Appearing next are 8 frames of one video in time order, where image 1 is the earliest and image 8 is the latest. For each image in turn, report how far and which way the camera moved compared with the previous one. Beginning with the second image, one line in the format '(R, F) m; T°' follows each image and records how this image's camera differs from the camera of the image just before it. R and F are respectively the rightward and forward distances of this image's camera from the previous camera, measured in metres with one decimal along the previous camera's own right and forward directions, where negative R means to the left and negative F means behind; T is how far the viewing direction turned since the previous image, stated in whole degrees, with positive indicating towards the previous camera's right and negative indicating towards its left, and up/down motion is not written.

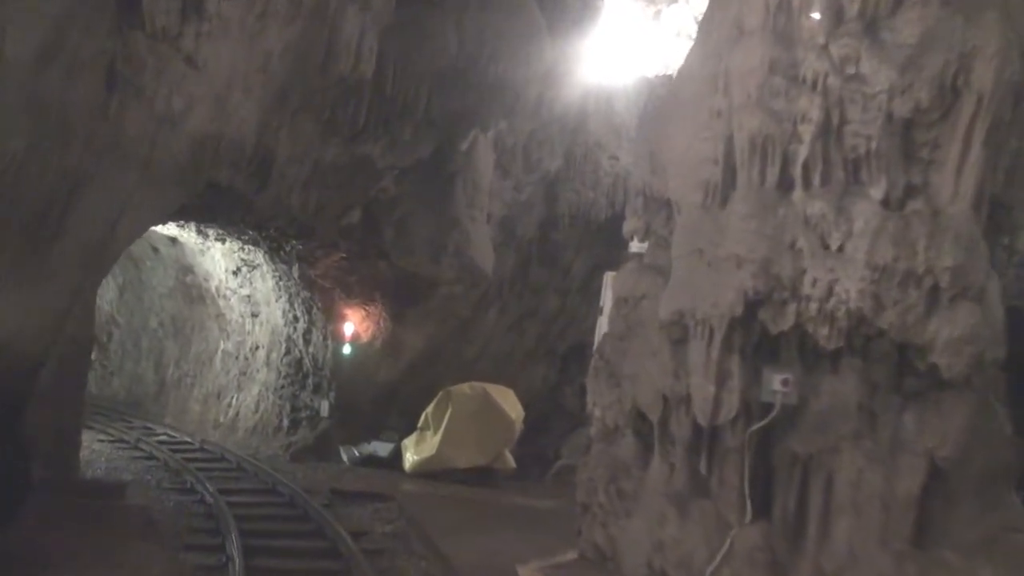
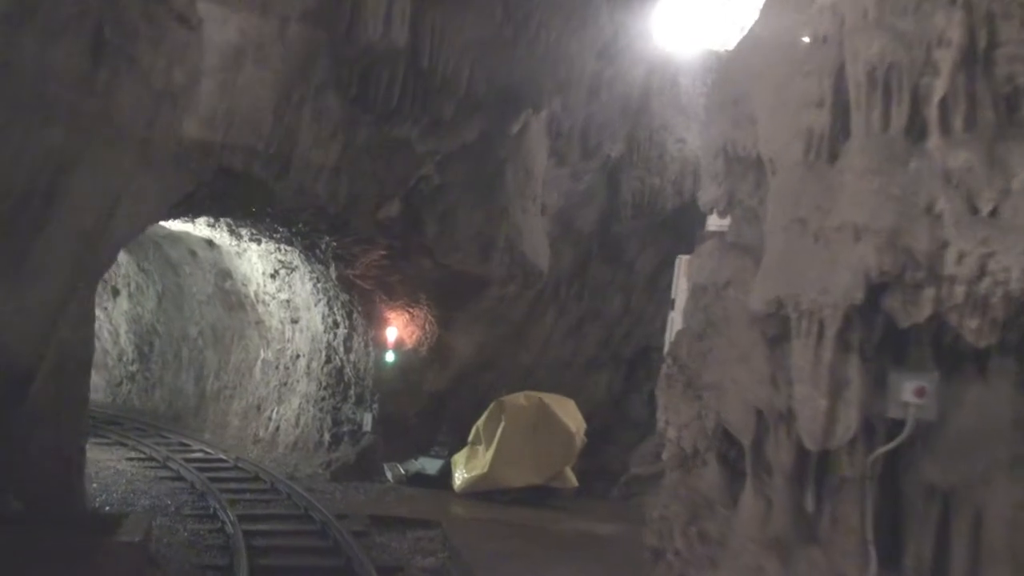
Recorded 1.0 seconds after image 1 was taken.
(+0.1, +1.2) m; -3°
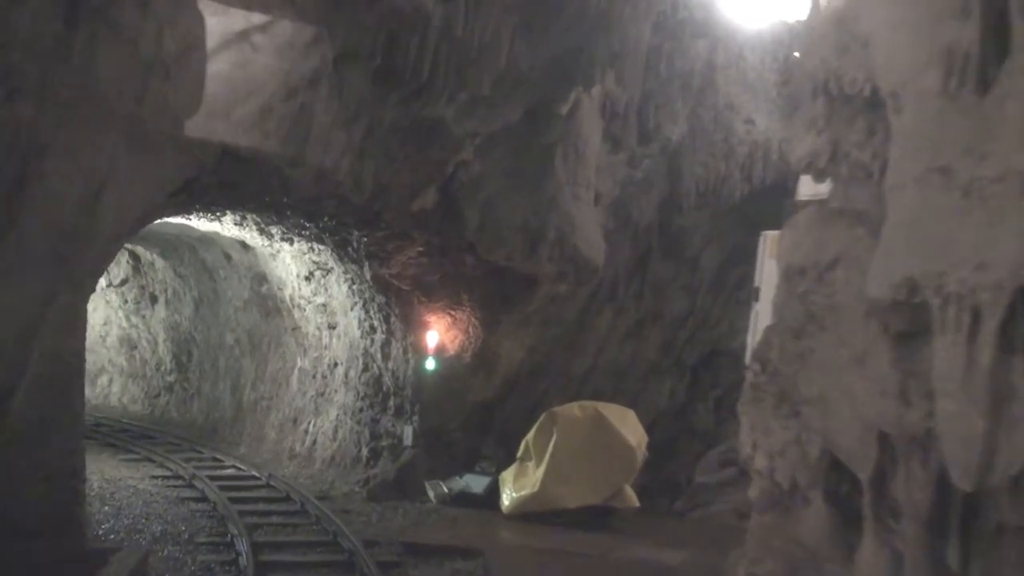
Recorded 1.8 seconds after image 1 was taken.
(+0.1, +1.1) m; -3°
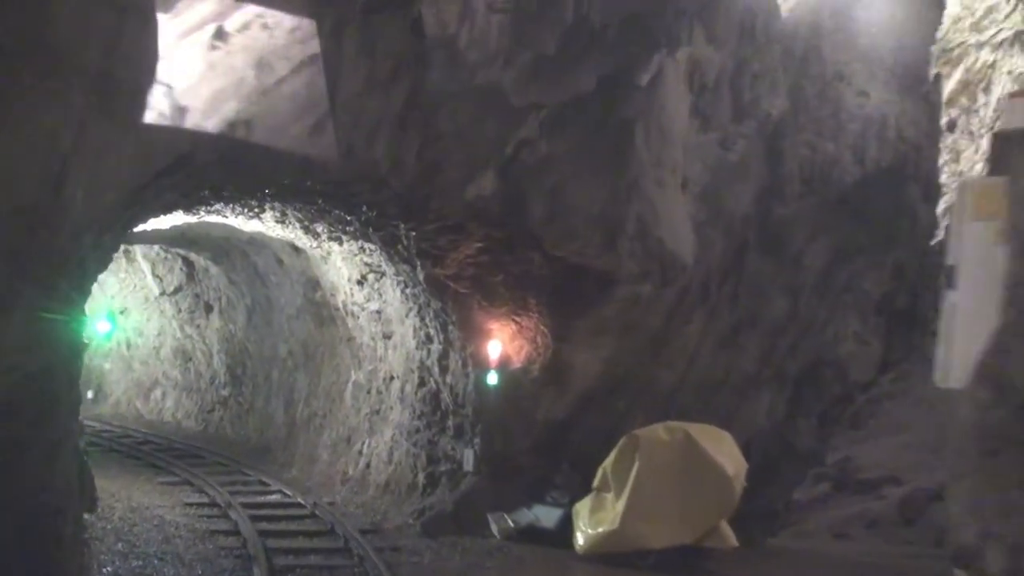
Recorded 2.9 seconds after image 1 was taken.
(+0.1, +1.4) m; -4°
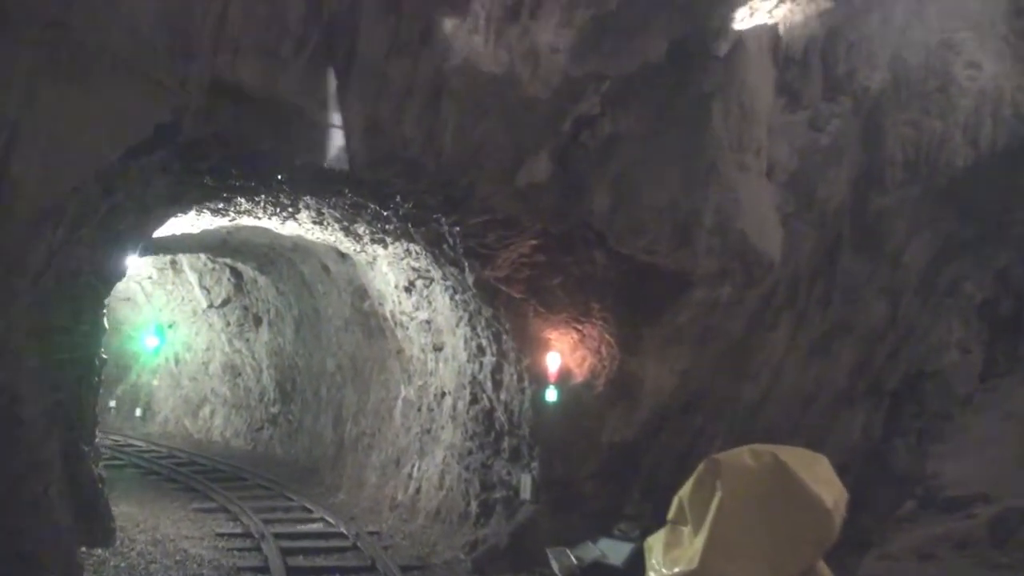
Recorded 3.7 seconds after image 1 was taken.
(+0.1, +1.1) m; -3°
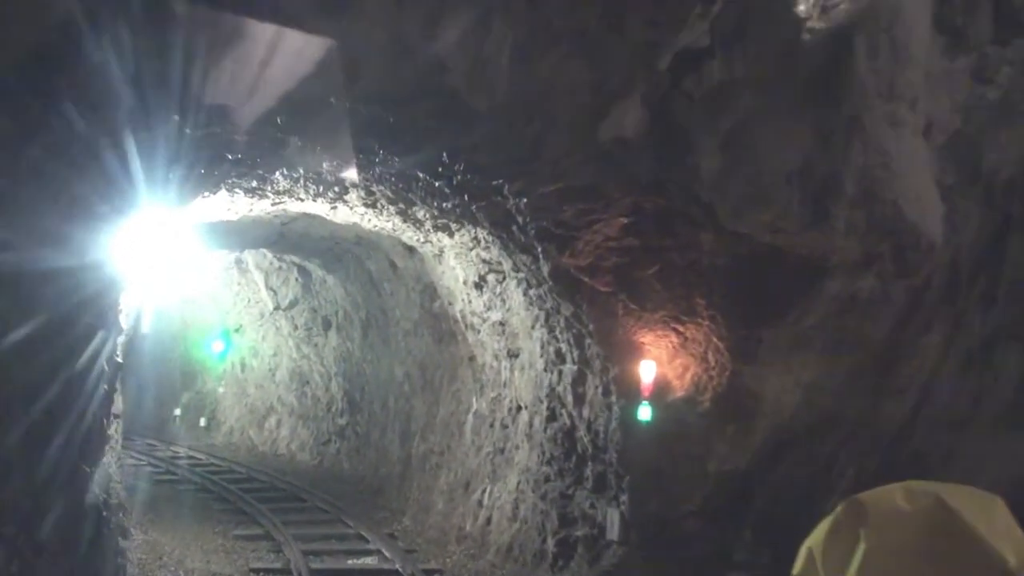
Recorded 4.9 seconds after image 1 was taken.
(+0.1, +1.6) m; -4°
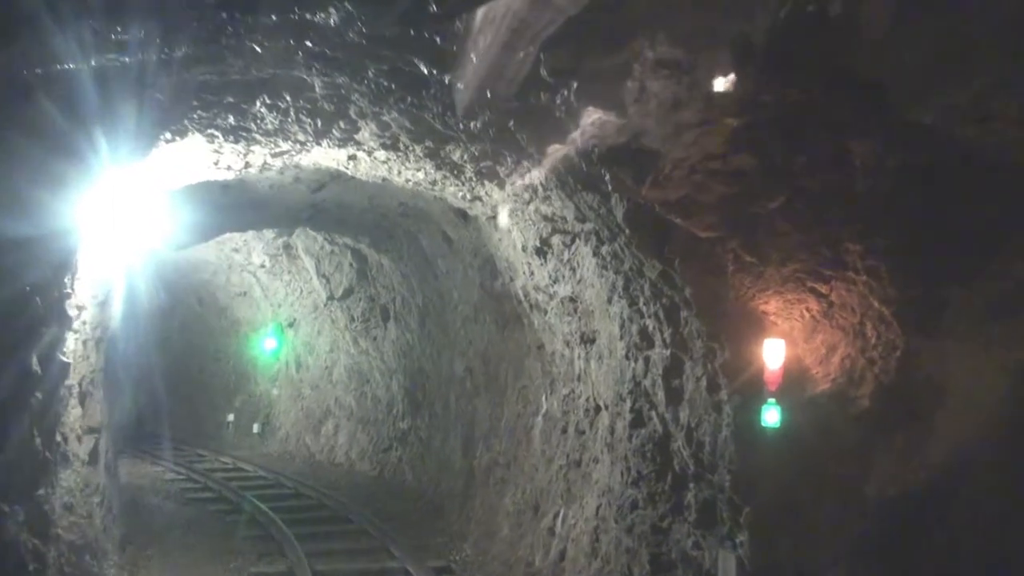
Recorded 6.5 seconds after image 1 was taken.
(+0.1, +2.1) m; -4°
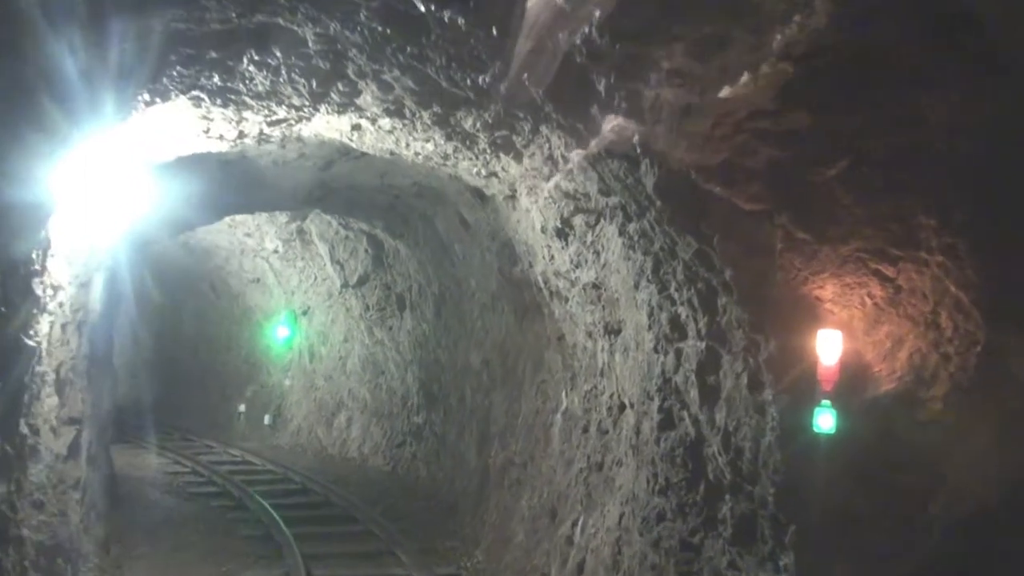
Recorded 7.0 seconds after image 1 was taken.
(0.0, +0.6) m; -1°
